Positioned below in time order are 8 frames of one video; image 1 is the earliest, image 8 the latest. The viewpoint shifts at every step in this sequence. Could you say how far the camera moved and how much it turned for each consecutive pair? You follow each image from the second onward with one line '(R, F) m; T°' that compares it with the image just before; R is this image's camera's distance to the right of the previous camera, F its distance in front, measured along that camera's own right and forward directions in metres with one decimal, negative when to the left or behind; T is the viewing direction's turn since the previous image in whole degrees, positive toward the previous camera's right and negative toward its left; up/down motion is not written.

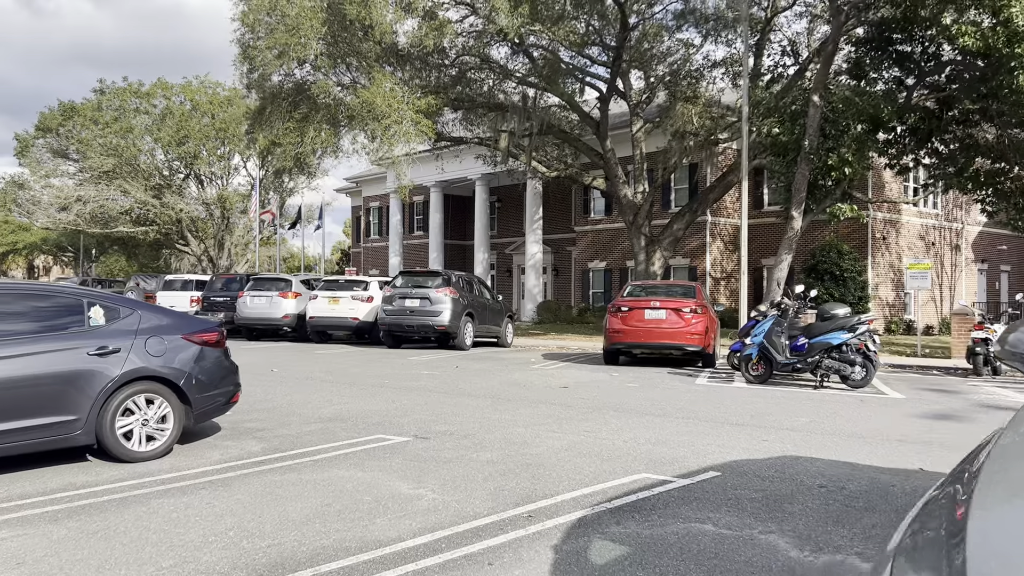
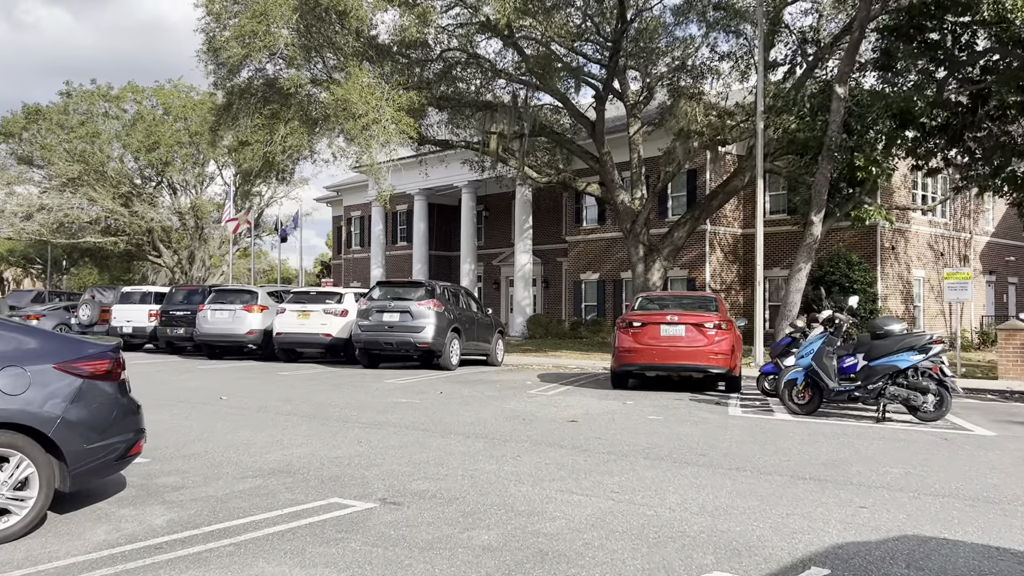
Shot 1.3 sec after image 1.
(-0.1, +1.8) m; +1°
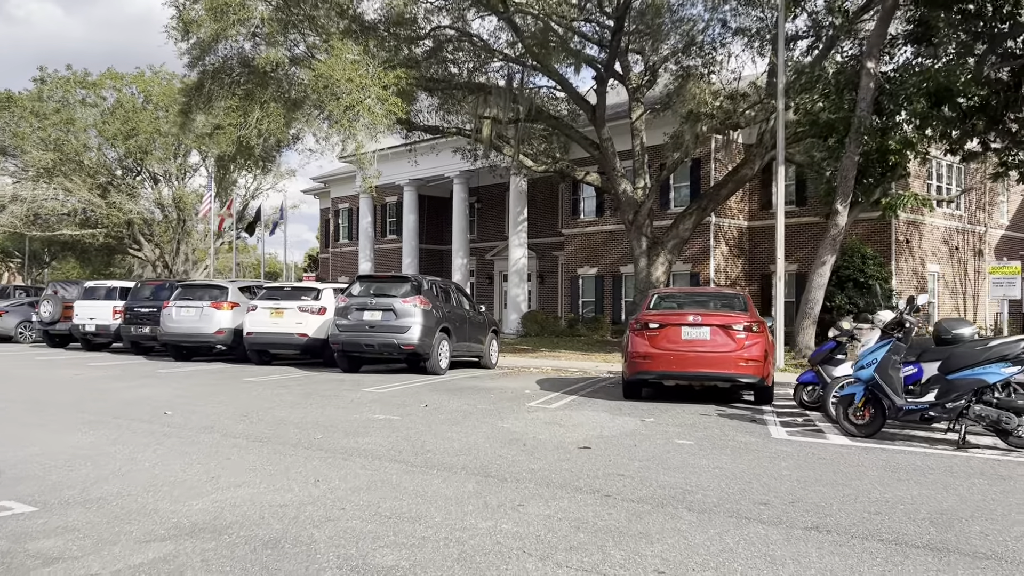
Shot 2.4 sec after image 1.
(0.0, +1.5) m; +1°
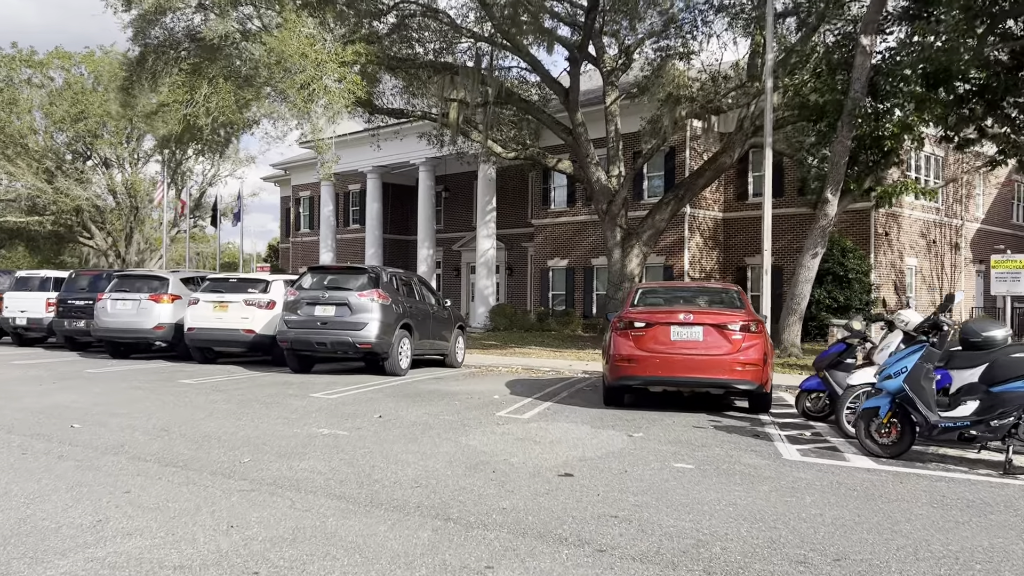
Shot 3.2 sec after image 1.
(0.0, +1.1) m; +2°
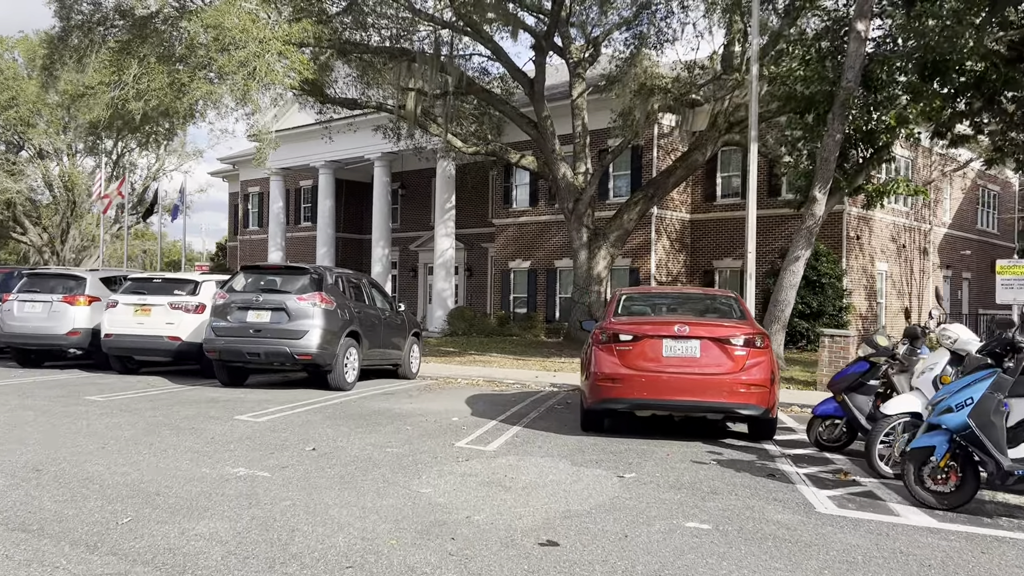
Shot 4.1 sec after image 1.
(0.0, +1.3) m; +3°
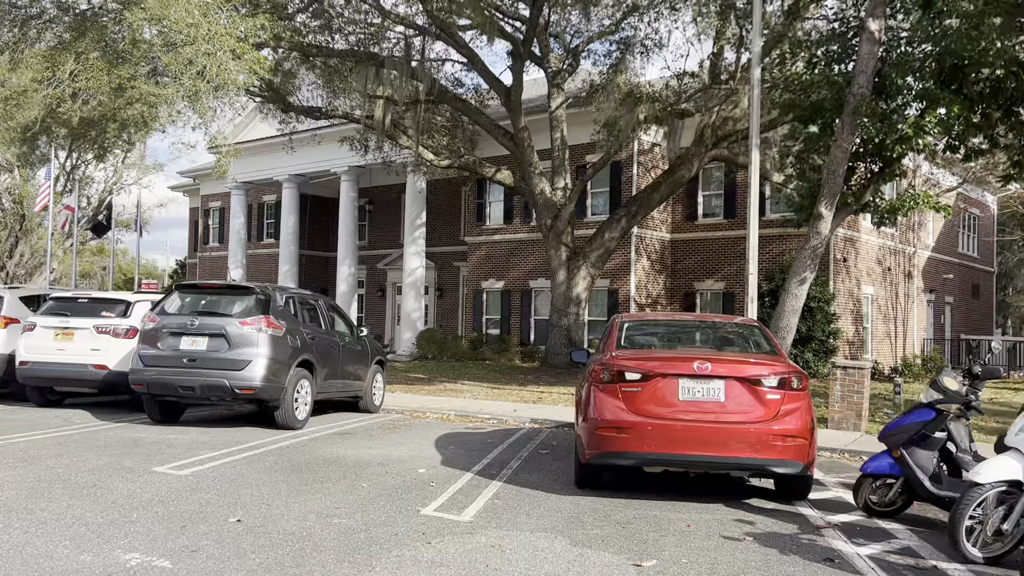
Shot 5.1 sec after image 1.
(-0.1, +1.3) m; +2°
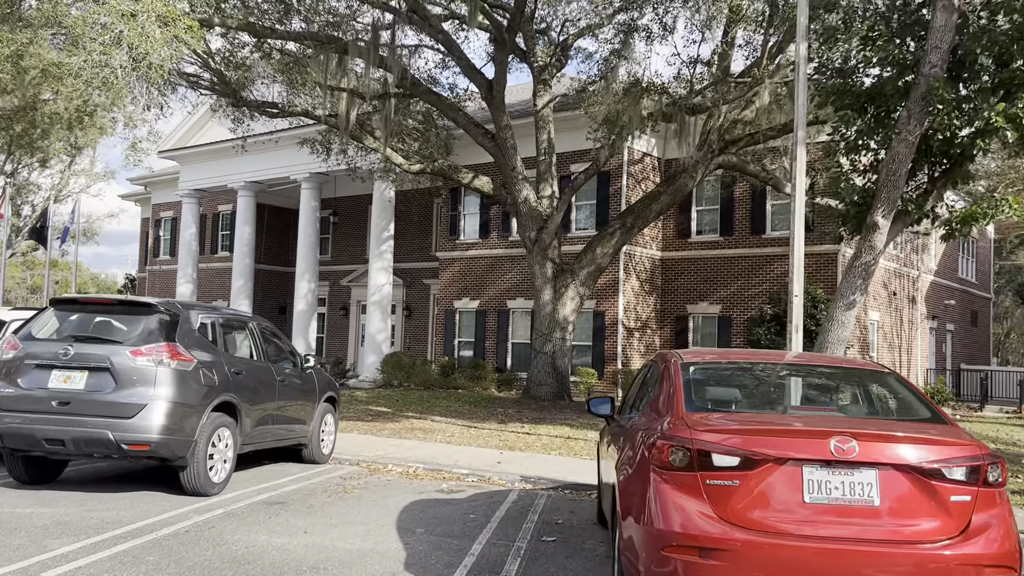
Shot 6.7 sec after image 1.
(-0.2, +2.3) m; +2°
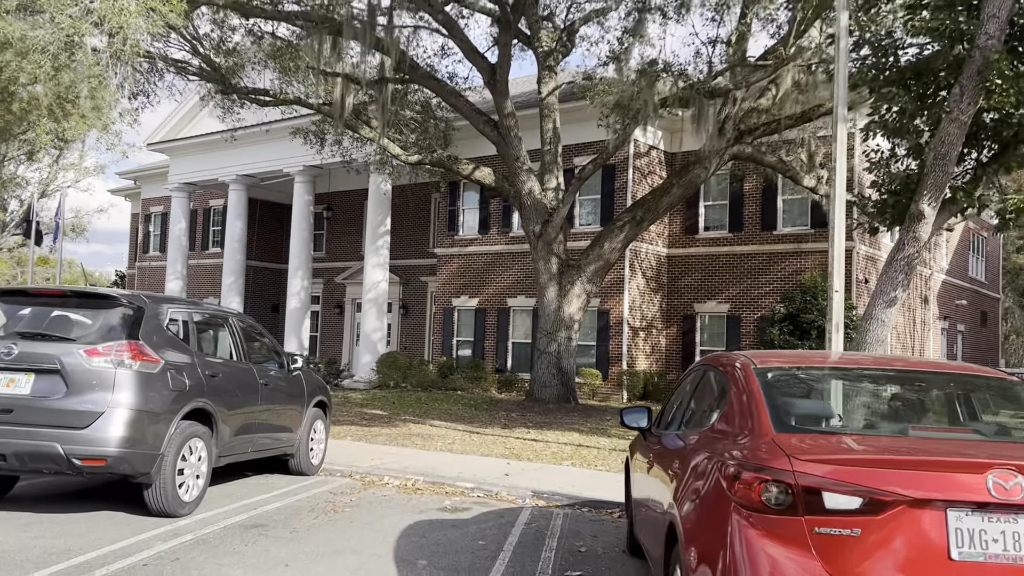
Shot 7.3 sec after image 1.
(-0.1, +0.9) m; 0°
